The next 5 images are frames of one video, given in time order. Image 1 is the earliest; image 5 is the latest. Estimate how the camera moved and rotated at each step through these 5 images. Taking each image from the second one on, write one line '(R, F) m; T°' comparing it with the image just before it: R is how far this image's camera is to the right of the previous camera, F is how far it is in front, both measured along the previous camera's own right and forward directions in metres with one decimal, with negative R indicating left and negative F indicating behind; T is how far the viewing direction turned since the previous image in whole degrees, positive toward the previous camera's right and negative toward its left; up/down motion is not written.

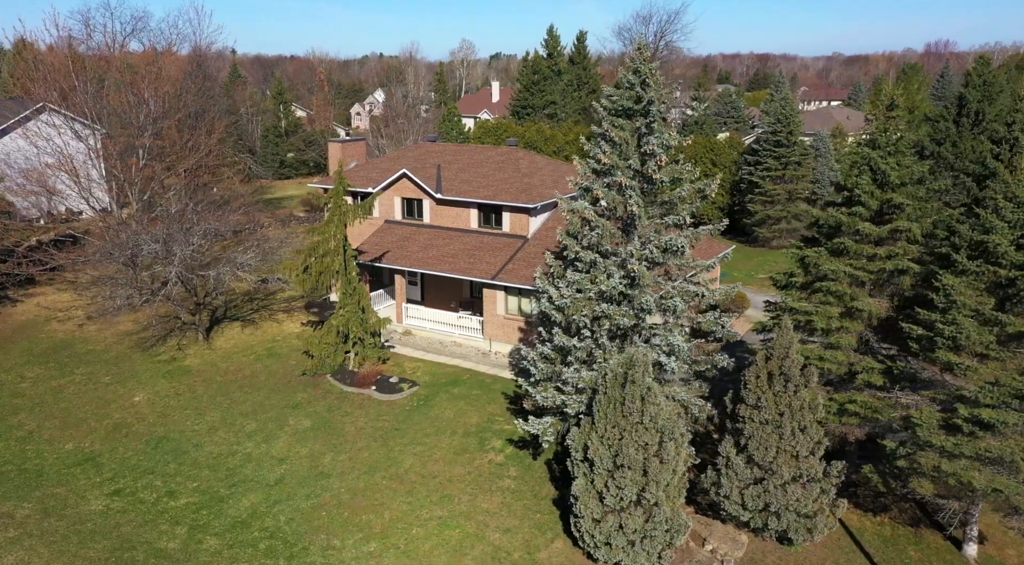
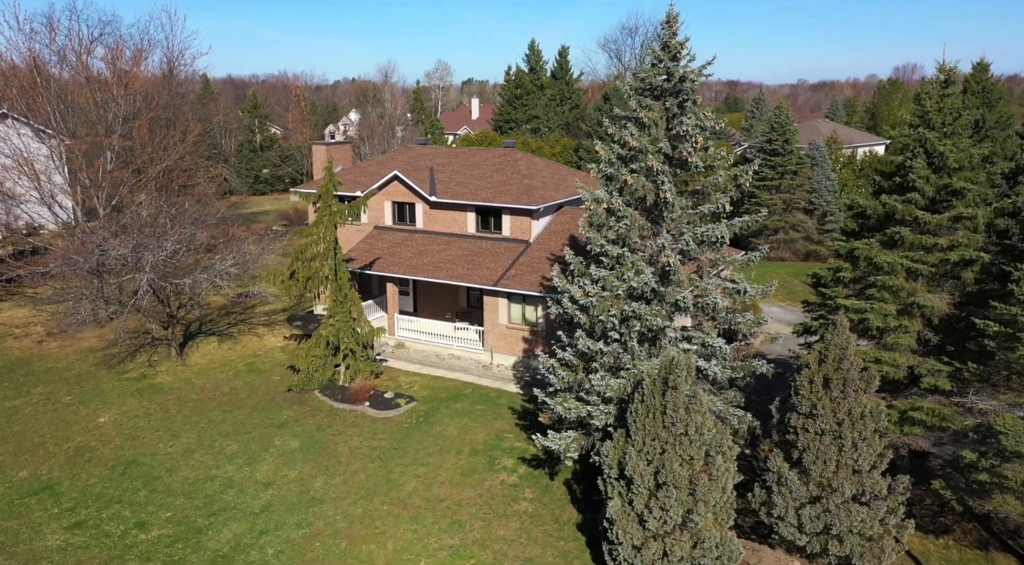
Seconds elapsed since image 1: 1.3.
(-1.1, +2.2) m; +2°
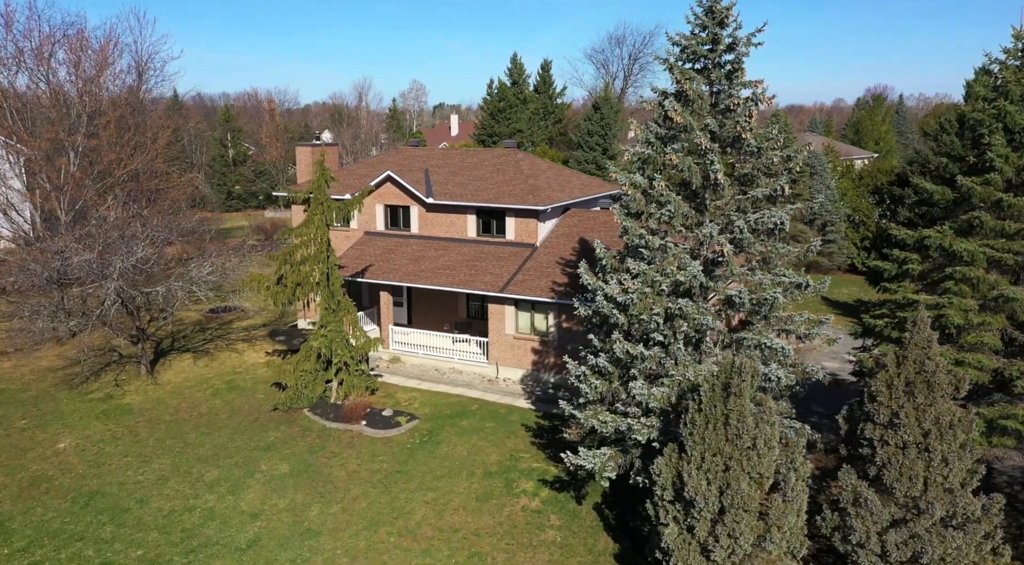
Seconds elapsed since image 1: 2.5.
(-1.1, +2.3) m; +2°
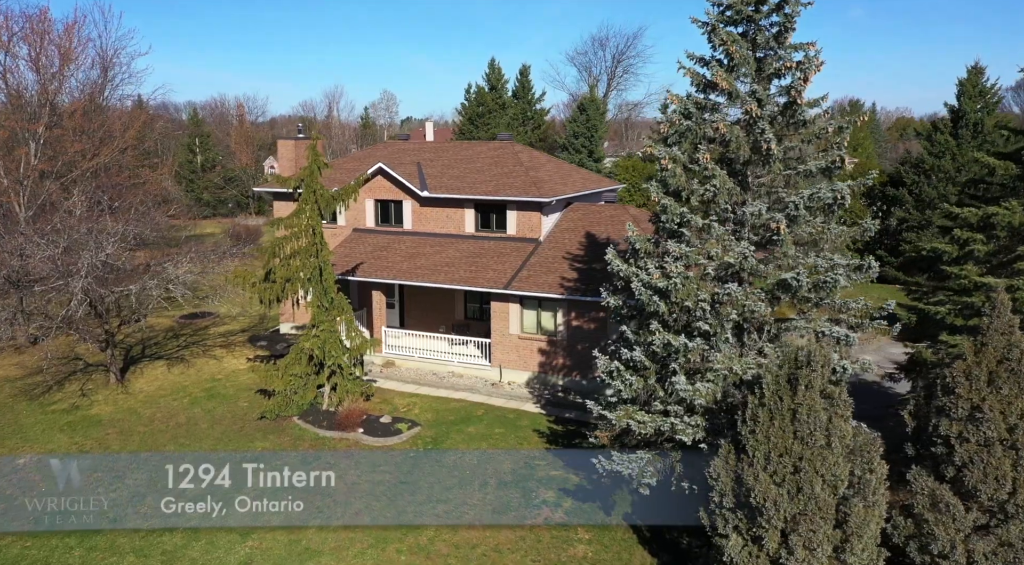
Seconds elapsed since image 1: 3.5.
(-1.1, +1.8) m; +2°
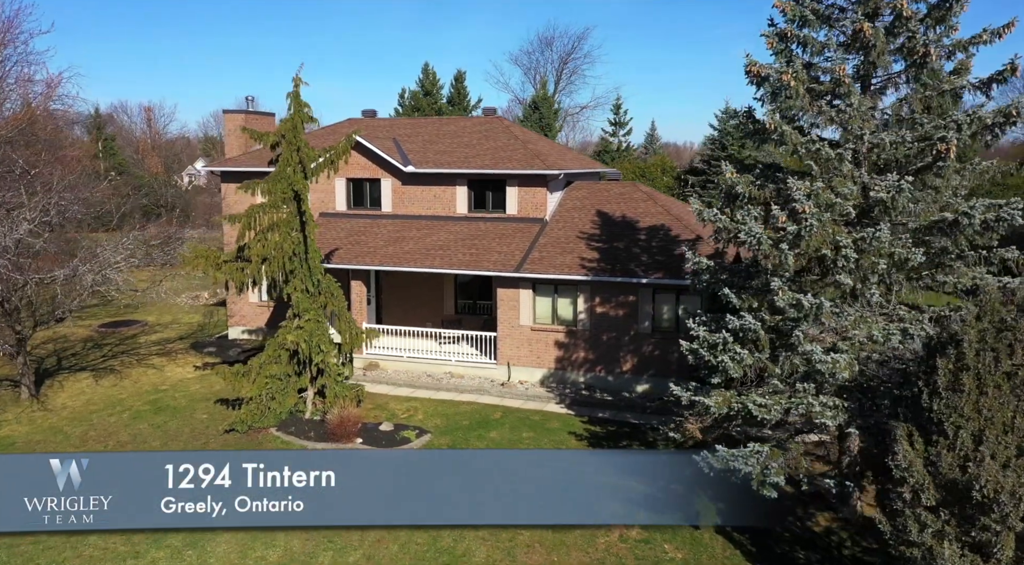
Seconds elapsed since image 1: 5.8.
(-2.6, +3.5) m; +6°
